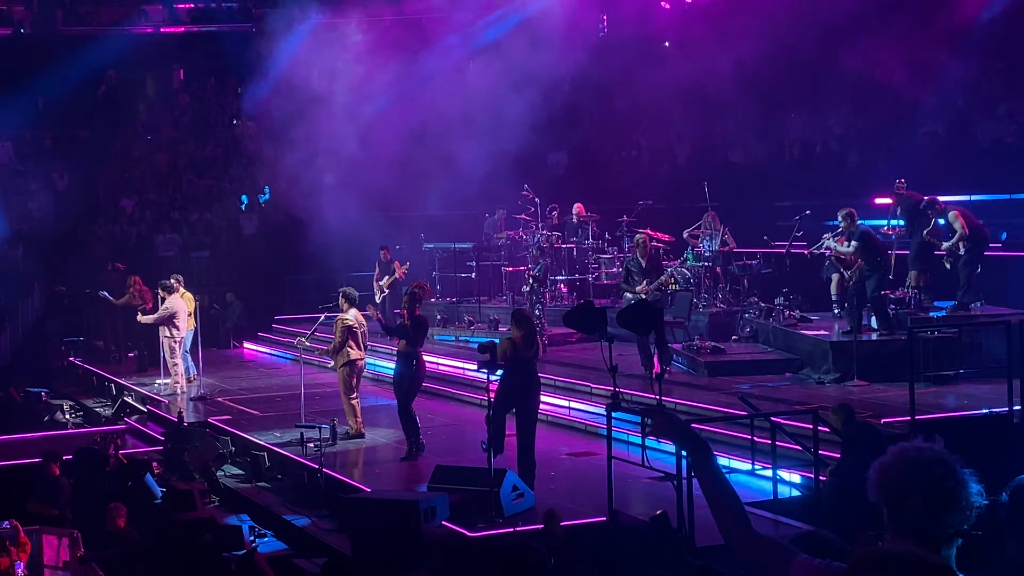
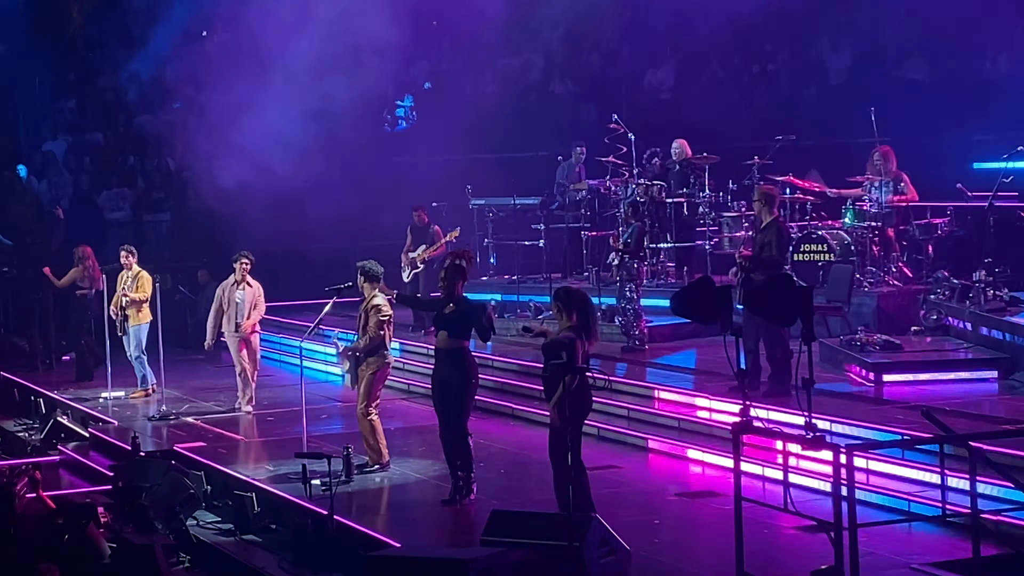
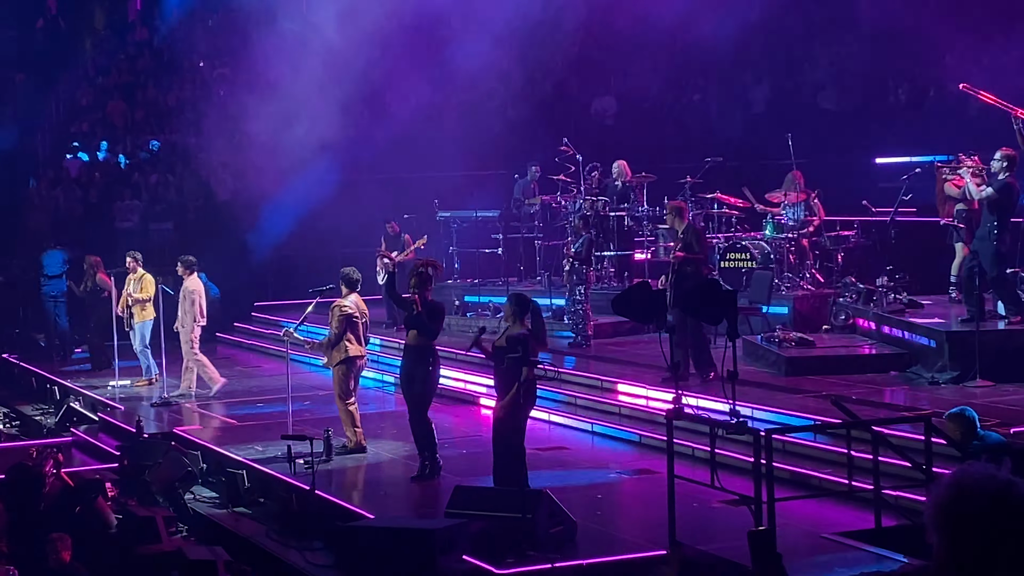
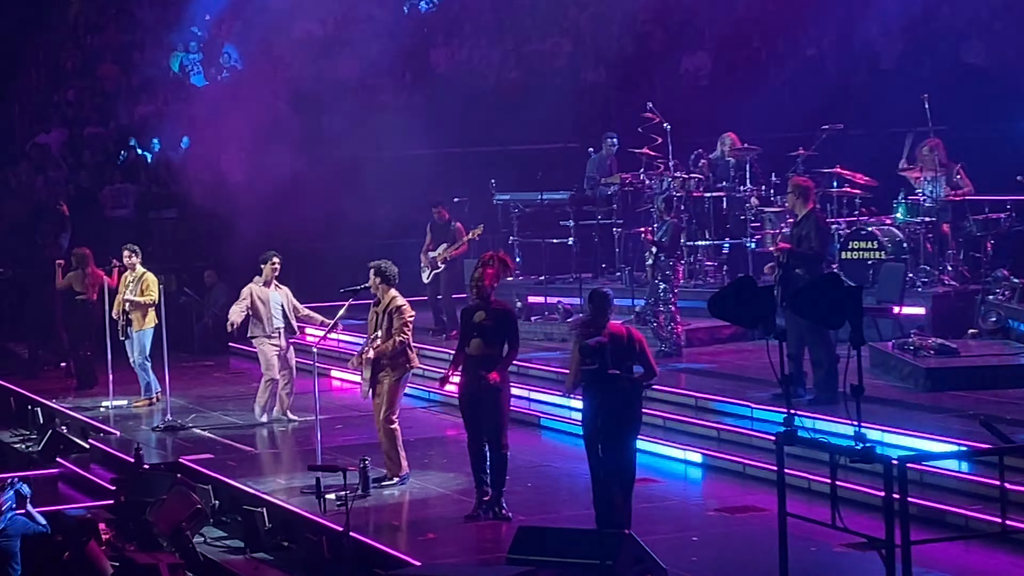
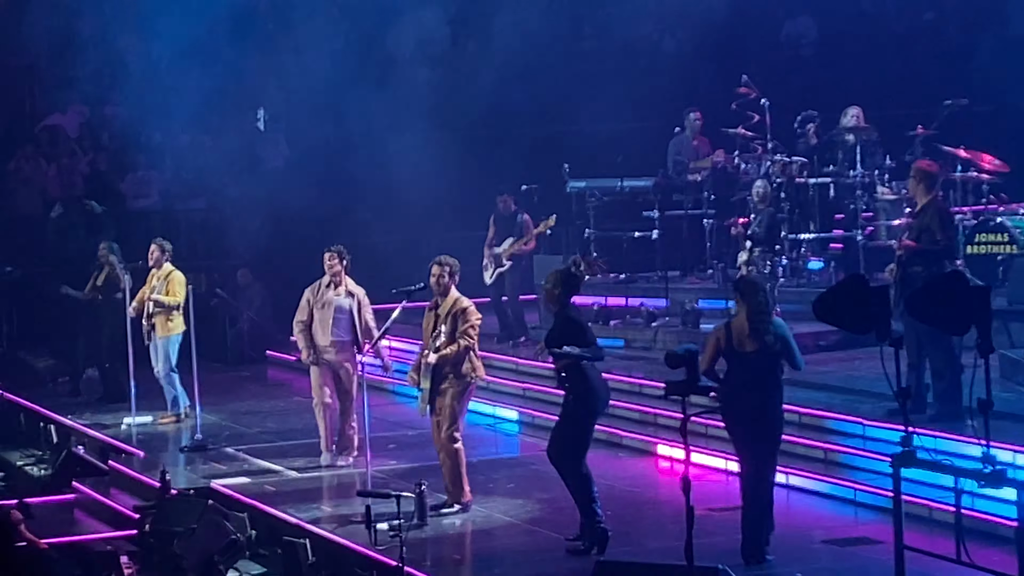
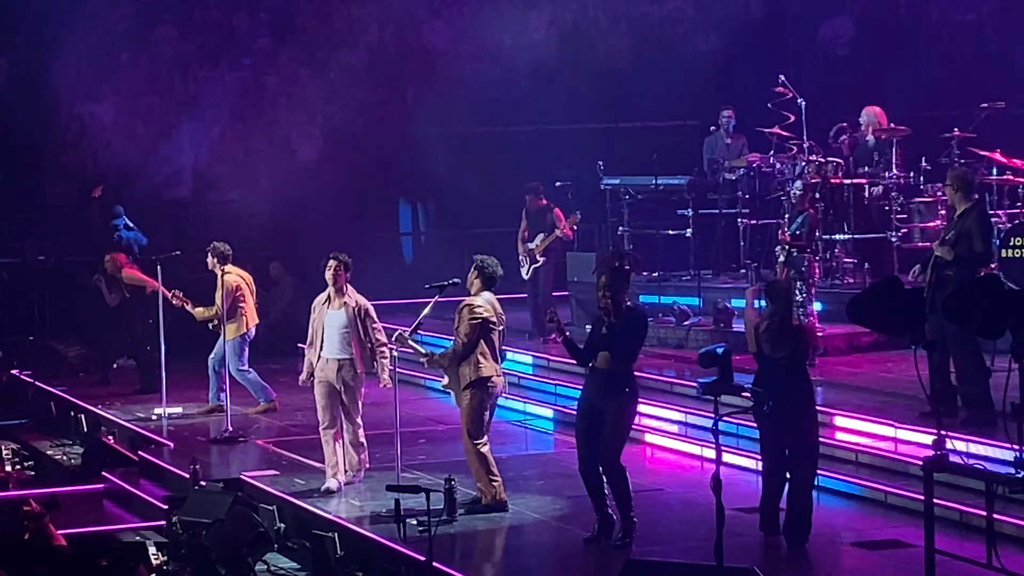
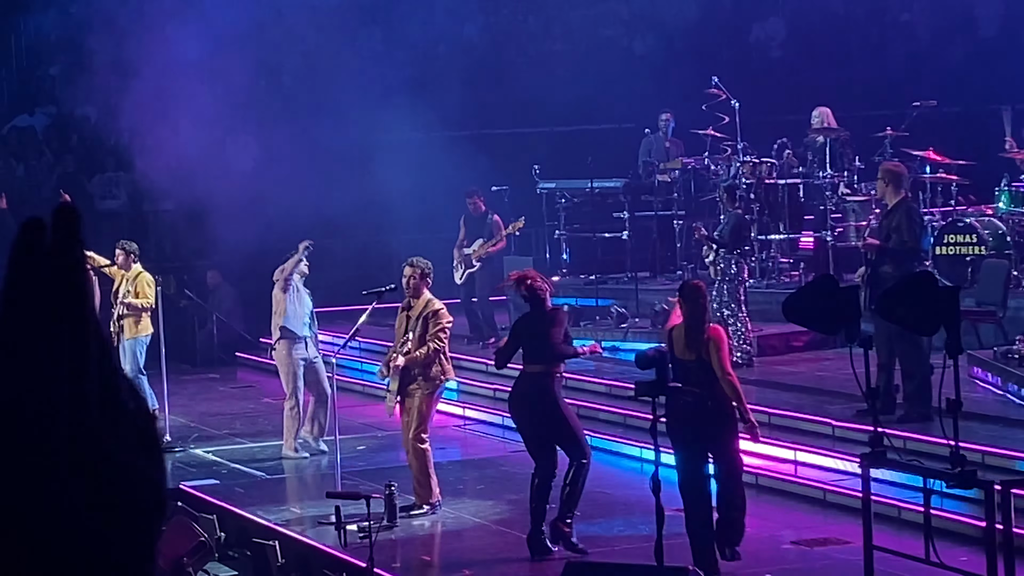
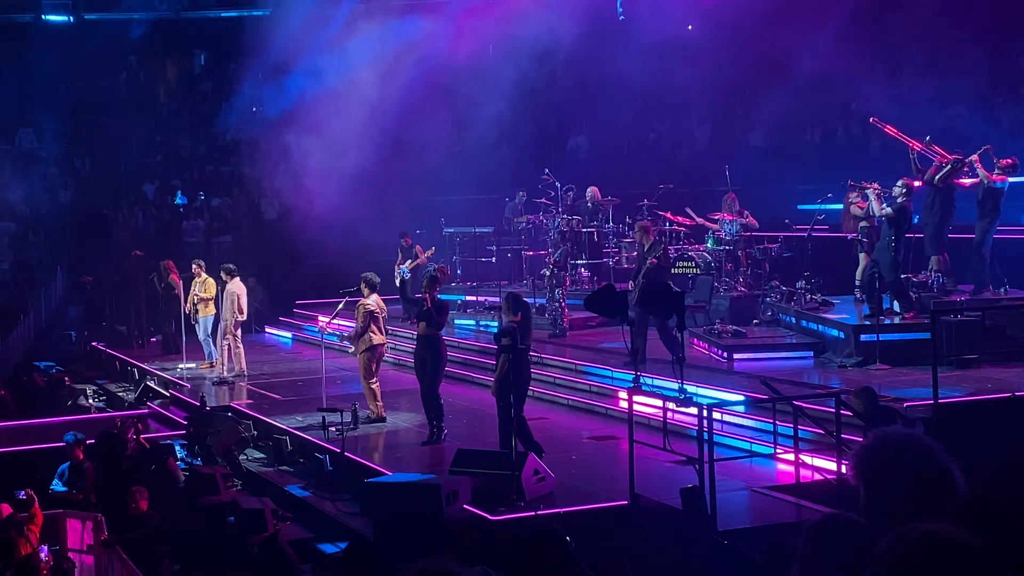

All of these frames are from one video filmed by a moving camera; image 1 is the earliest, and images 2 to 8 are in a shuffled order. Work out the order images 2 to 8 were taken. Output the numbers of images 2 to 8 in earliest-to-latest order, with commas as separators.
8, 3, 2, 4, 7, 5, 6
